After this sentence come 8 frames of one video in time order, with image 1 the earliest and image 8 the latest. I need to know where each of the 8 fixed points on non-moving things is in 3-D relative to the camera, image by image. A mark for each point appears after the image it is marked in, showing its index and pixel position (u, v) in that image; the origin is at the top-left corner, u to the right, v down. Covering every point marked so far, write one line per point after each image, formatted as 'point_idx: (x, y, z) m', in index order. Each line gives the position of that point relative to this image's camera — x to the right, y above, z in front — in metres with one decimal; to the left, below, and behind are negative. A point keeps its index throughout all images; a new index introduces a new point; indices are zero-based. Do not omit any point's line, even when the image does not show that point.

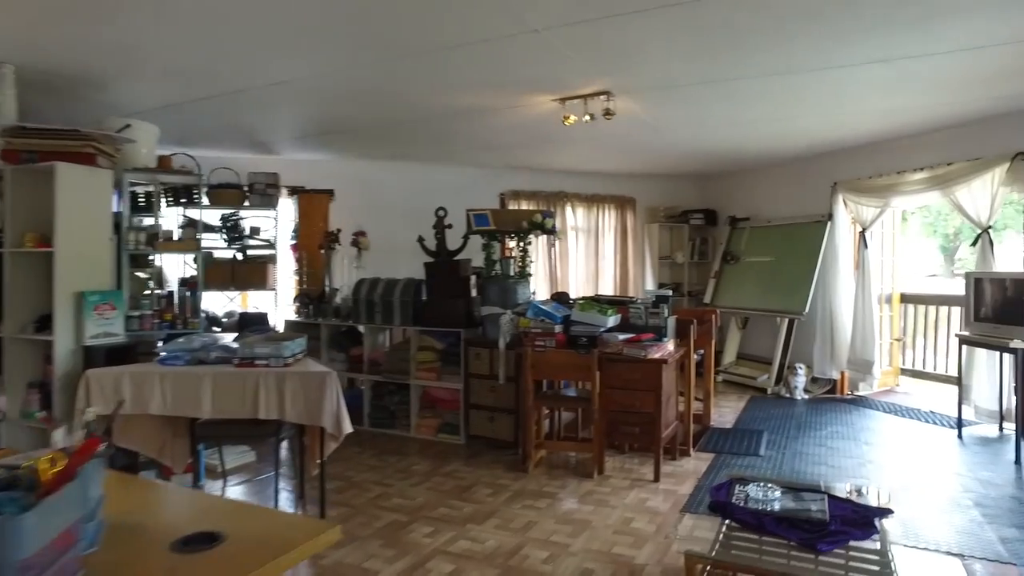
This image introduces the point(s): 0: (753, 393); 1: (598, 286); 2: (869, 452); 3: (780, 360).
0: (+1.9, -0.9, +5.5) m
1: (+0.8, 0.0, +6.7) m
2: (+2.0, -0.9, +3.8) m
3: (+2.2, -0.6, +5.6) m
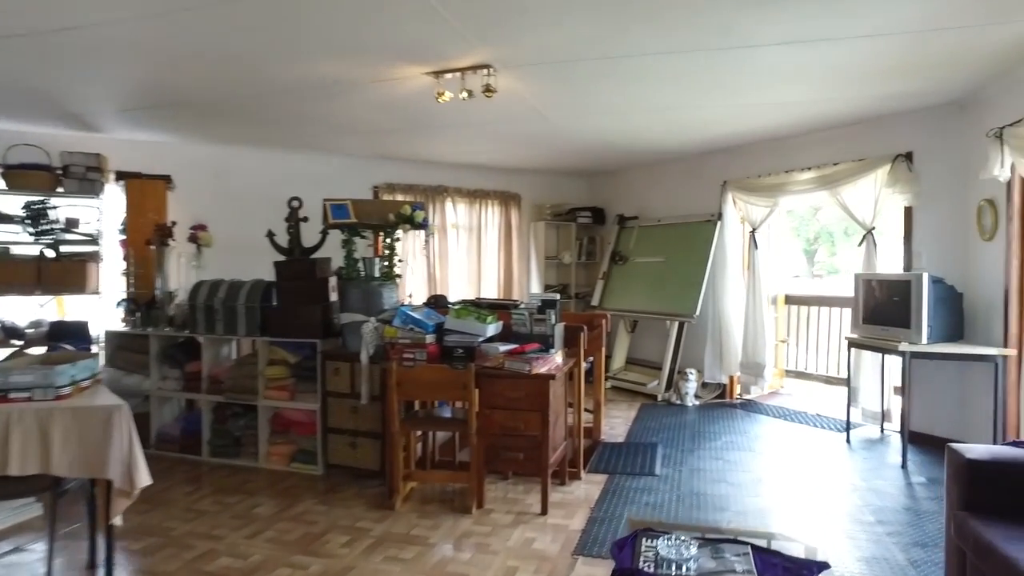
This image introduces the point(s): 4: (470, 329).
0: (+1.0, -0.9, +5.3) m
1: (-0.3, 0.0, +6.2) m
2: (+1.3, -0.9, +3.6) m
3: (+1.2, -0.6, +5.4) m
4: (-0.2, -0.2, +3.0) m
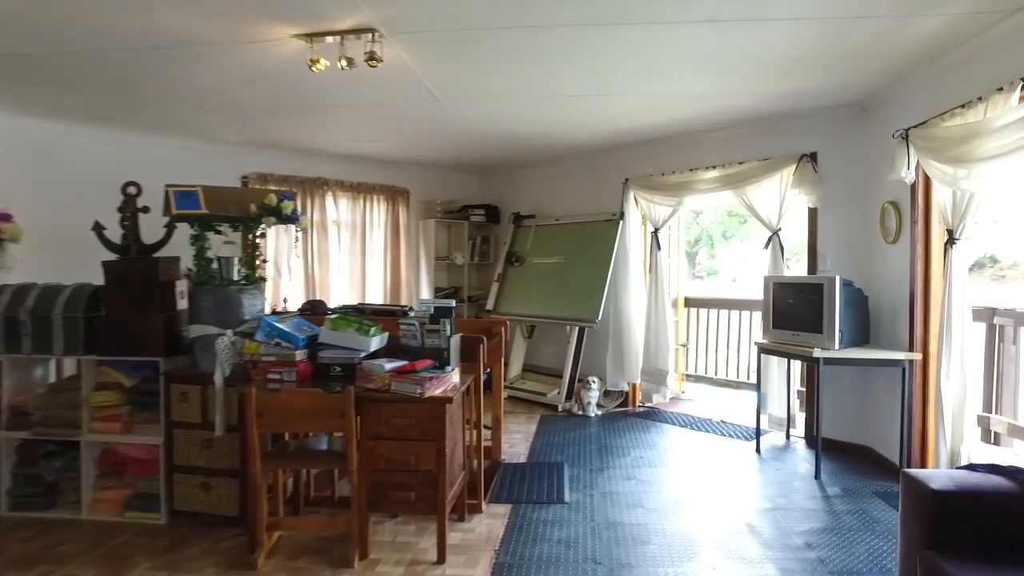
0: (+0.2, -0.9, +4.9) m
1: (-1.2, 0.0, +5.7) m
2: (+0.8, -0.9, +3.4) m
3: (+0.4, -0.6, +5.1) m
4: (-0.6, -0.2, +2.5) m
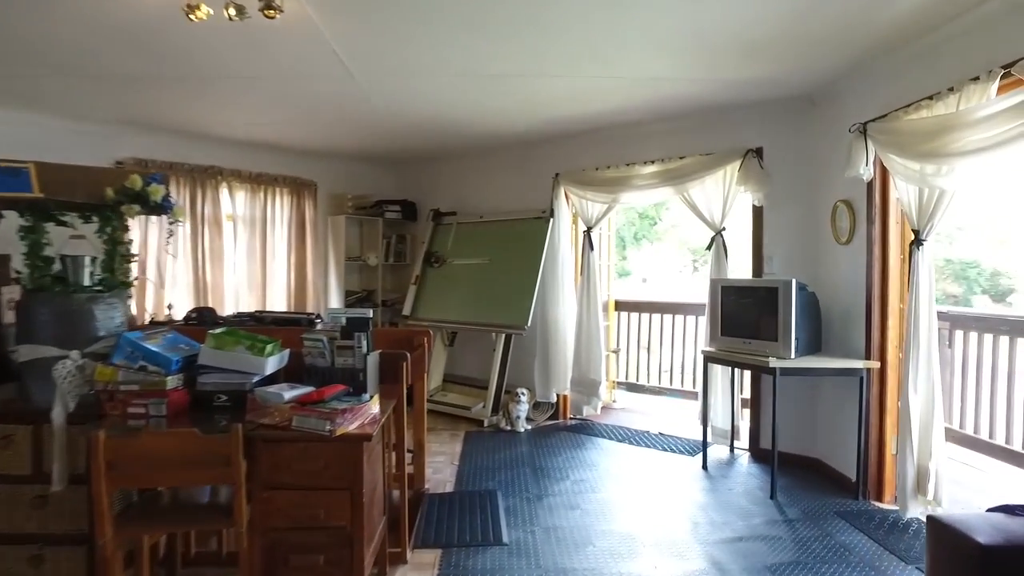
0: (-0.3, -0.9, +4.5) m
1: (-1.8, -0.1, +5.0) m
2: (+0.5, -1.0, +3.0) m
3: (-0.1, -0.7, +4.7) m
4: (-0.8, -0.2, +2.0) m
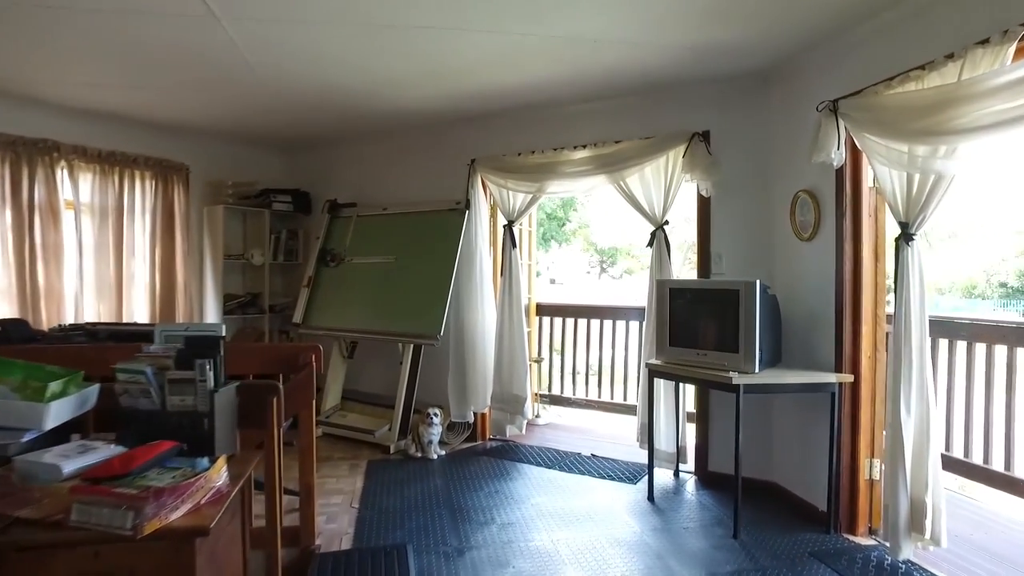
0: (-0.8, -0.9, +3.8) m
1: (-2.4, -0.1, +4.2) m
2: (+0.2, -1.0, +2.5) m
3: (-0.6, -0.7, +4.0) m
4: (-1.0, -0.2, +1.3) m
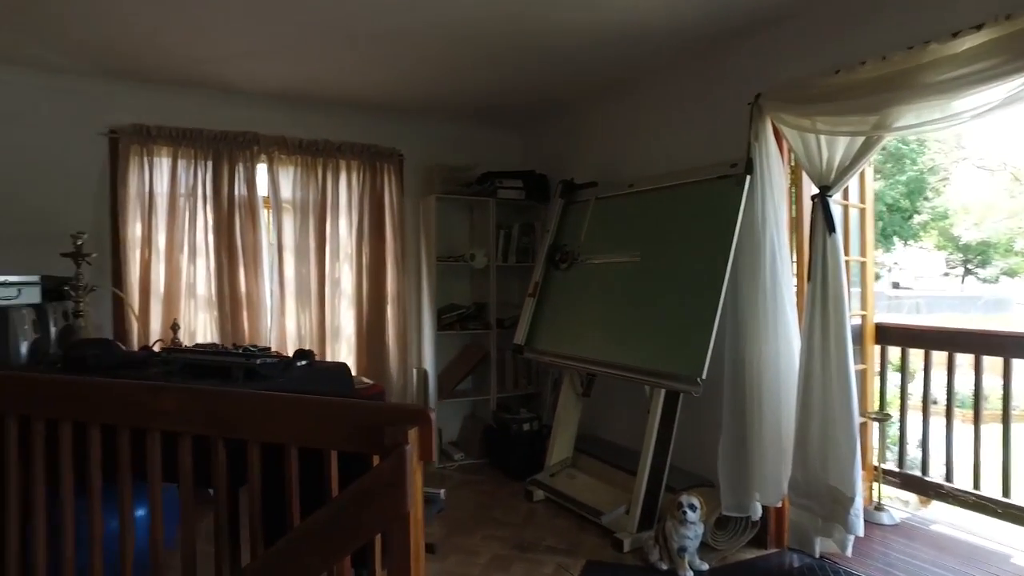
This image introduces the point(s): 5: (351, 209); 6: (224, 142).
0: (+0.3, -1.0, +2.5) m
1: (-1.0, -0.1, +3.5) m
2: (+0.6, -1.0, +0.9) m
3: (+0.5, -0.7, +2.6) m
4: (-1.0, -0.3, +0.3) m
5: (-0.9, +0.4, +3.6) m
6: (-1.4, +0.7, +3.3) m
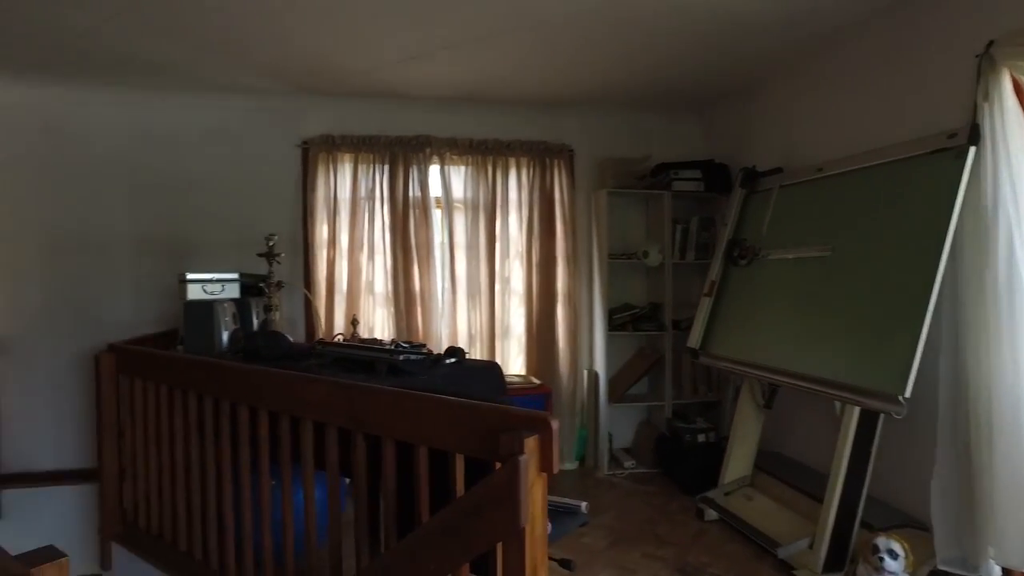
0: (+0.8, -1.0, +2.2) m
1: (-0.1, -0.1, +3.6) m
2: (+0.6, -1.0, +0.6) m
3: (+1.1, -0.7, +2.3) m
4: (-1.1, -0.2, +0.5) m
5: (0.0, +0.4, +3.6) m
6: (-0.6, +0.7, +3.4) m
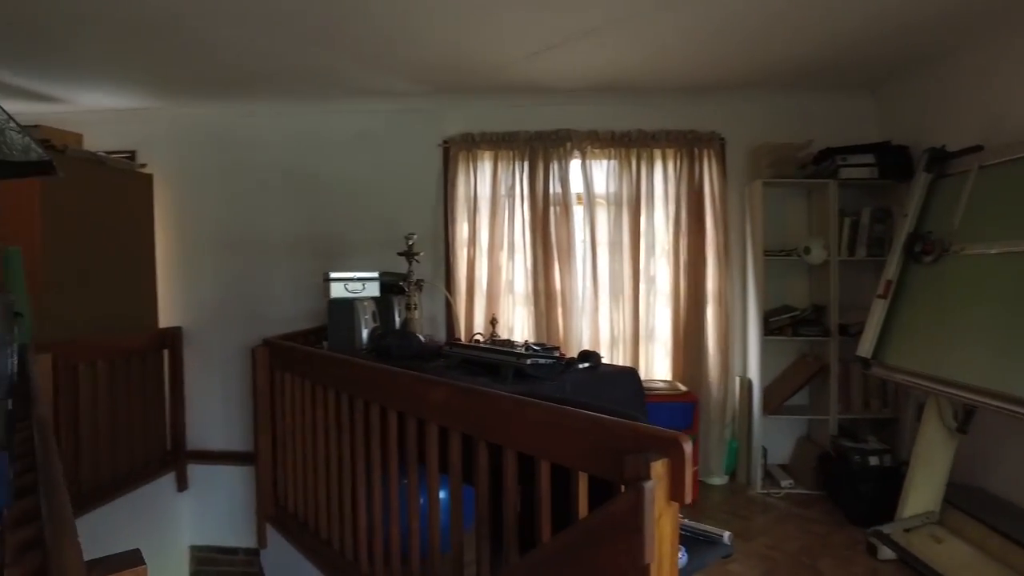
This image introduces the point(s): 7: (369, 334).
0: (+1.2, -1.0, +1.9) m
1: (+0.6, -0.1, +3.4) m
2: (+0.6, -1.0, +0.3) m
3: (+1.5, -0.7, +1.8) m
4: (-1.0, -0.2, +0.5) m
5: (+0.8, +0.4, +3.4) m
6: (+0.1, +0.7, +3.3) m
7: (-0.6, -0.2, +2.9) m
